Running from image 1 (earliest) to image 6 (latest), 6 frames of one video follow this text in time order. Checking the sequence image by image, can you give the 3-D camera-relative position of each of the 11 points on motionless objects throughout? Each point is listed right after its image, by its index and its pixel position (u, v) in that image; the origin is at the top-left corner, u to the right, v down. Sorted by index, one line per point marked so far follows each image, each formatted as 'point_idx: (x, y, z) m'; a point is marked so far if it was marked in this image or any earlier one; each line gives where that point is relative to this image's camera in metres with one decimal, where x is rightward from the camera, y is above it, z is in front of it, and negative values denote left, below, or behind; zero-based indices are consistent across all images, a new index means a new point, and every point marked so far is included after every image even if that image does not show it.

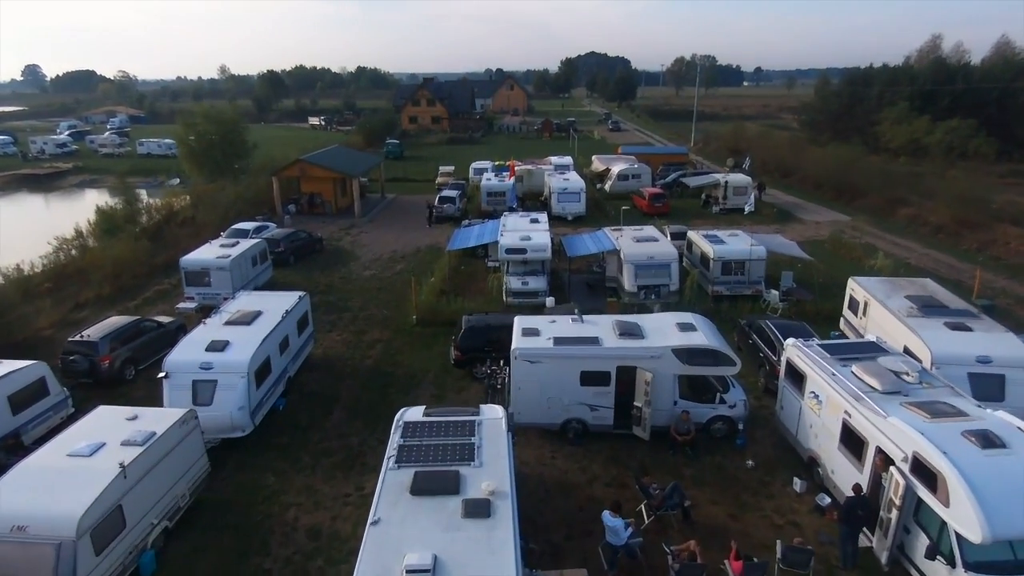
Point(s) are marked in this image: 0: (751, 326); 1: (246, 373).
0: (+5.9, -1.0, +16.0) m
1: (-5.3, -1.7, +12.8) m
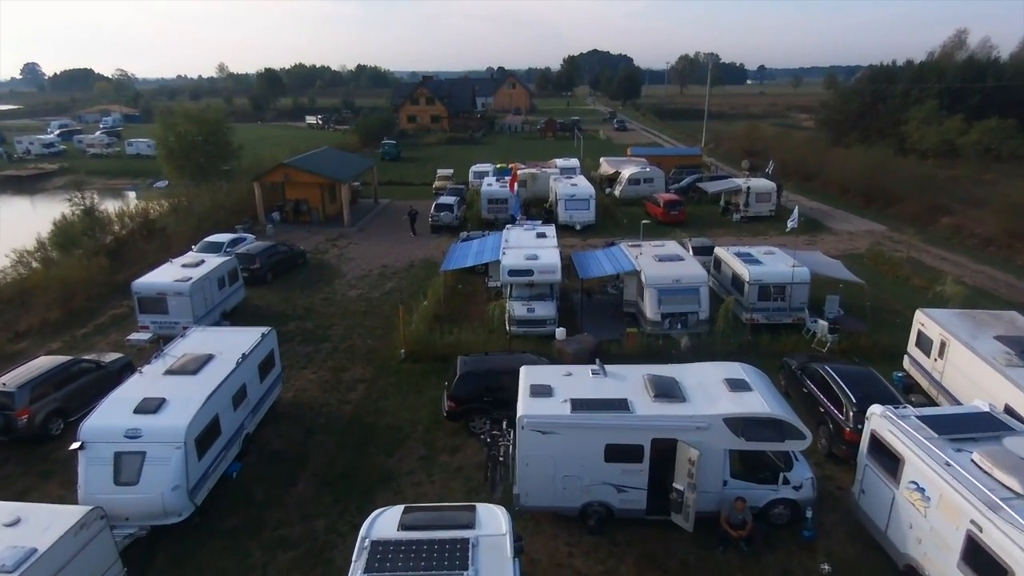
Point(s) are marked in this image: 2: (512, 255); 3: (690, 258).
0: (+6.0, -1.7, +13.3) m
1: (-5.2, -2.4, +10.2) m
2: (0.0, +0.9, +18.2) m
3: (+5.0, +0.9, +18.3) m
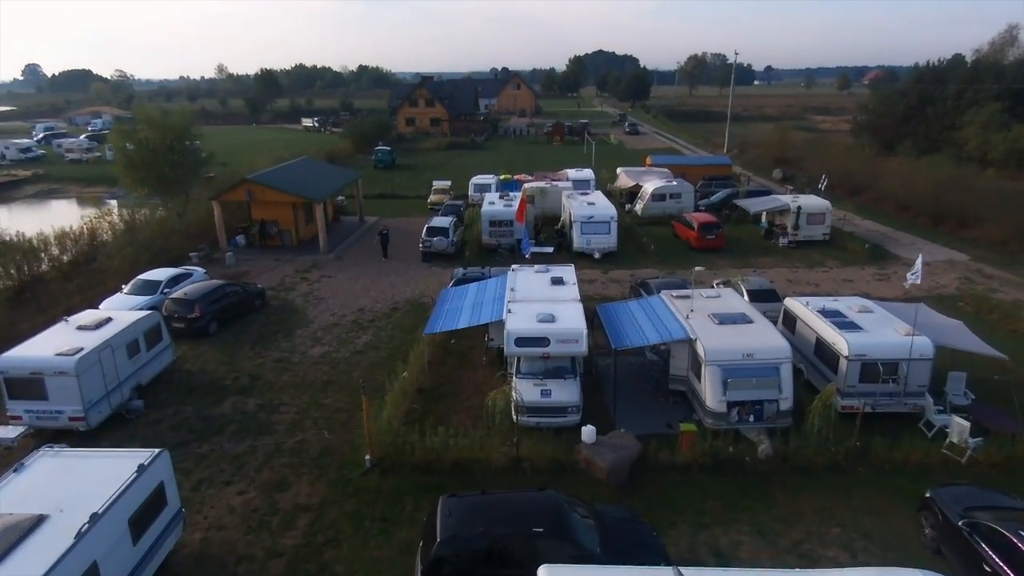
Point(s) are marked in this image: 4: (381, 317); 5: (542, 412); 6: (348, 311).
0: (+6.1, -3.2, +8.6) m
1: (-5.0, -3.9, +5.5) m
2: (+0.1, -0.6, +13.5) m
3: (+5.2, -0.6, +13.6) m
4: (-3.8, -0.9, +19.1) m
5: (+0.6, -2.4, +12.6) m
6: (-5.0, -0.7, +19.6) m
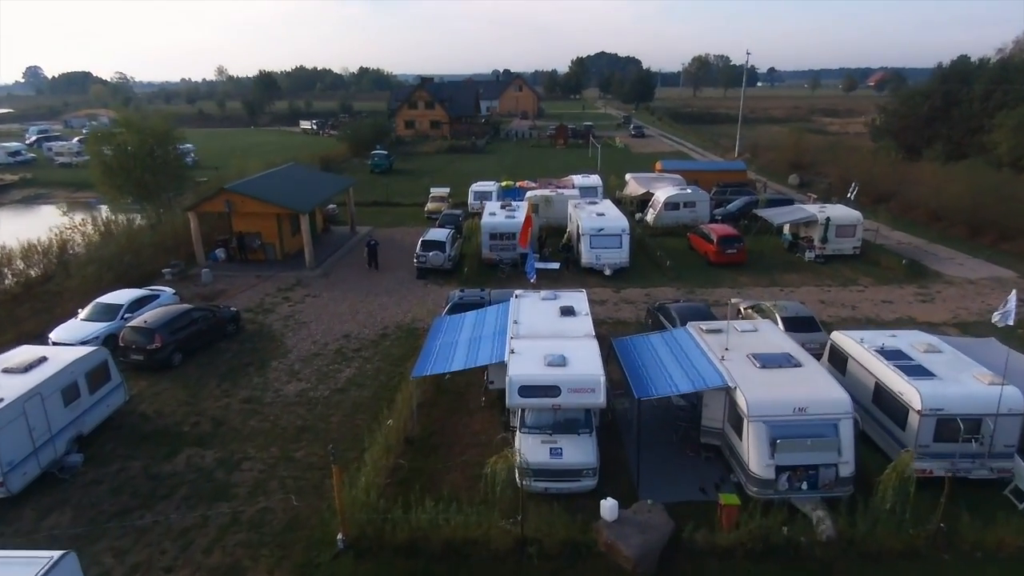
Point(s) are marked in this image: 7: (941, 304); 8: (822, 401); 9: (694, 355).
0: (+6.2, -3.8, +6.5) m
1: (-5.0, -4.5, +3.4) m
2: (+0.2, -1.2, +11.4) m
3: (+5.2, -1.3, +11.5) m
4: (-3.8, -1.5, +17.0) m
5: (+0.6, -3.0, +10.5) m
6: (-4.9, -1.4, +17.6) m
7: (+12.6, -0.5, +19.0) m
8: (+4.9, -1.8, +10.2) m
9: (+3.4, -1.2, +12.1) m
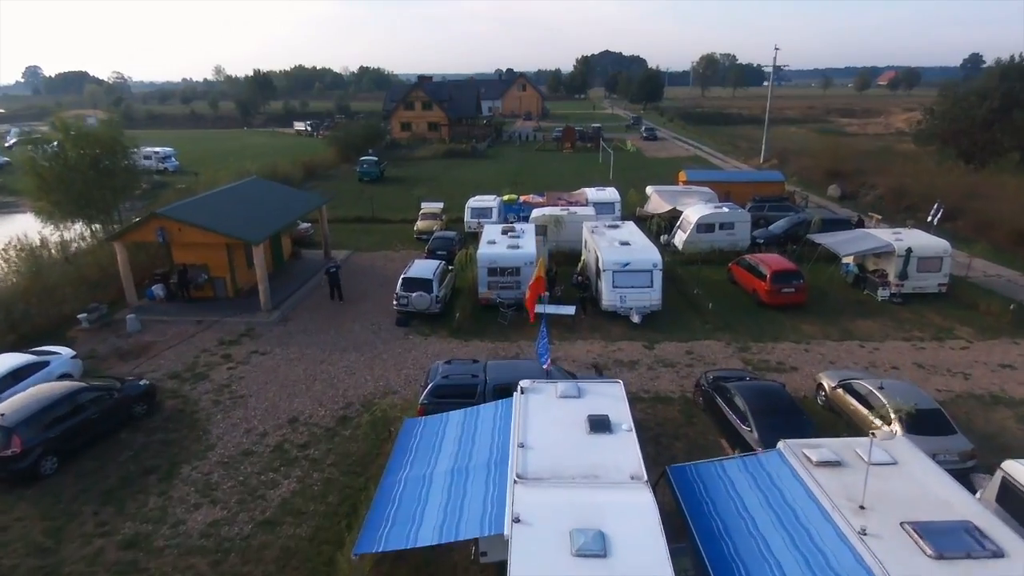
0: (+6.2, -5.2, +1.9) m
1: (-5.0, -5.9, -1.1) m
2: (+0.2, -2.6, +6.9) m
3: (+5.3, -2.6, +6.9) m
4: (-3.7, -2.9, +12.5) m
5: (+0.7, -4.4, +6.0) m
6: (-4.8, -2.7, +13.1) m
7: (+12.7, -1.9, +14.4) m
8: (+4.9, -3.2, +5.6) m
9: (+3.4, -2.6, +7.6) m
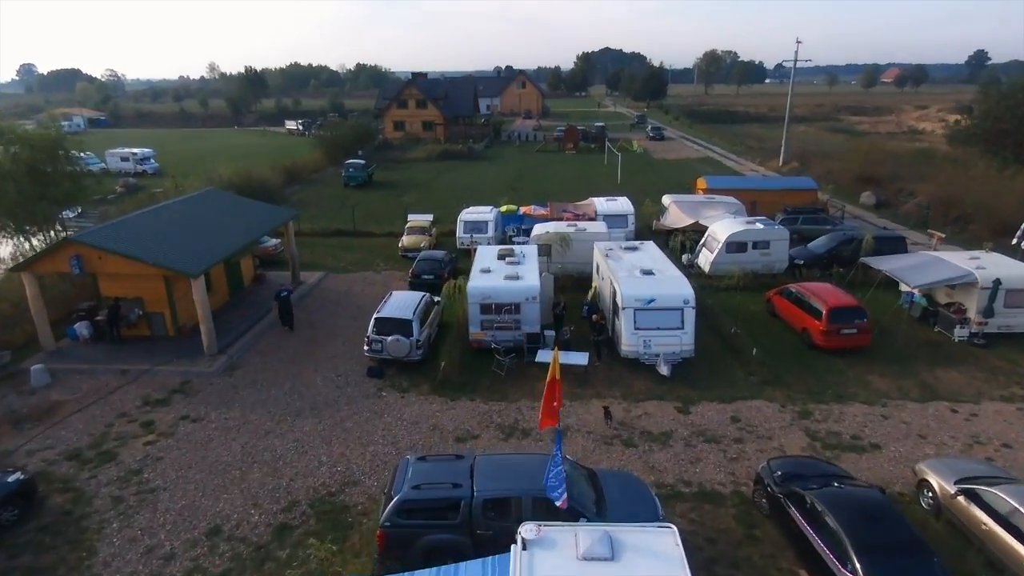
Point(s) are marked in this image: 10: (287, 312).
0: (+6.2, -6.2, -1.5) m
1: (-5.0, -6.9, -4.5) m
2: (+0.2, -3.6, +3.5) m
3: (+5.3, -3.6, +3.5) m
4: (-3.7, -3.9, +9.1) m
5: (+0.7, -5.4, +2.6) m
6: (-4.8, -3.7, +9.6) m
7: (+12.7, -2.8, +11.0) m
8: (+4.9, -4.1, +2.2) m
9: (+3.4, -3.6, +4.2) m
10: (-4.9, -1.2, +15.2) m
